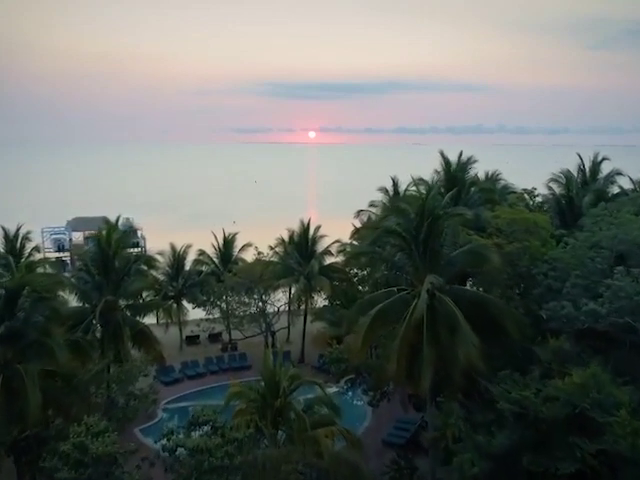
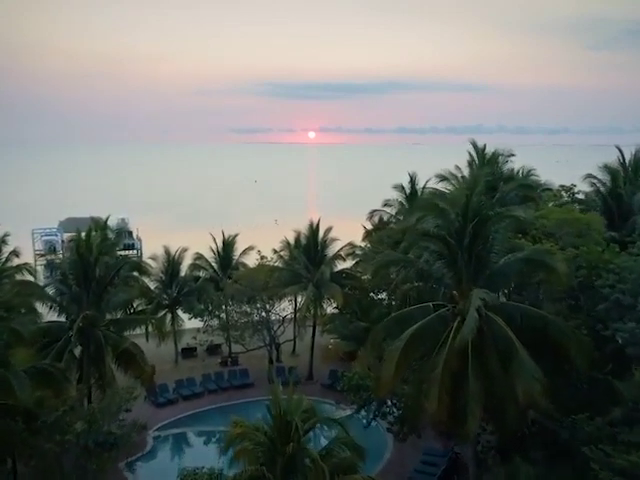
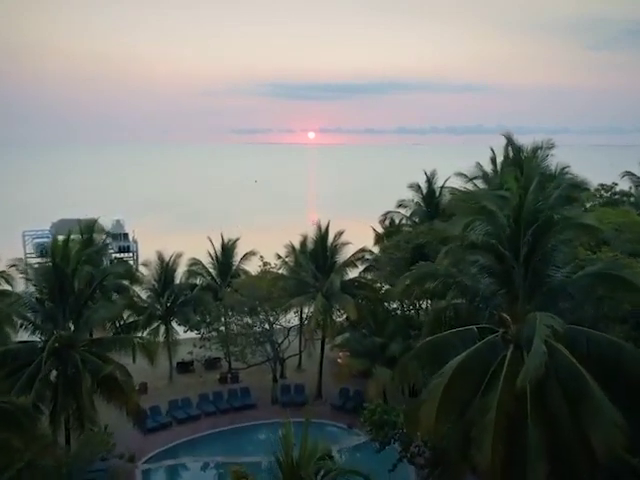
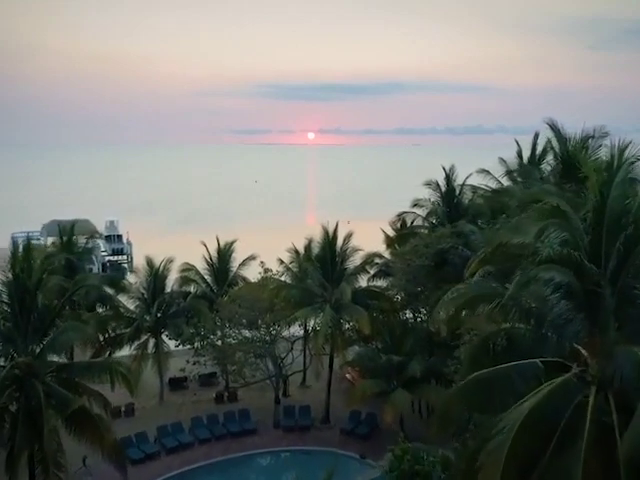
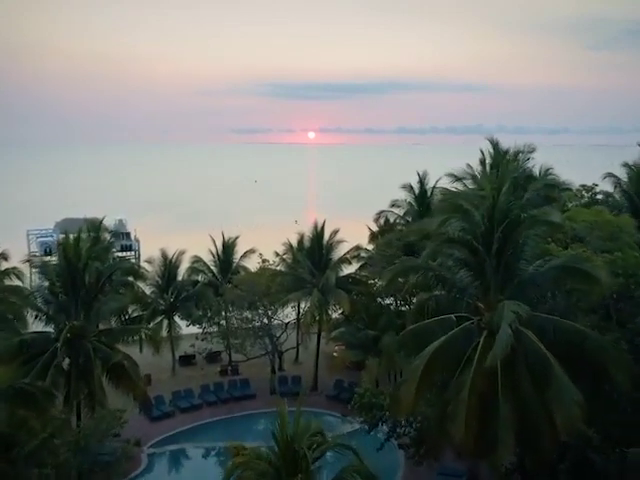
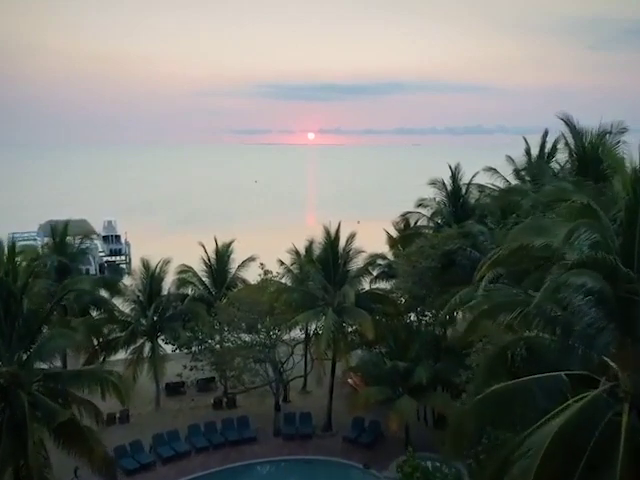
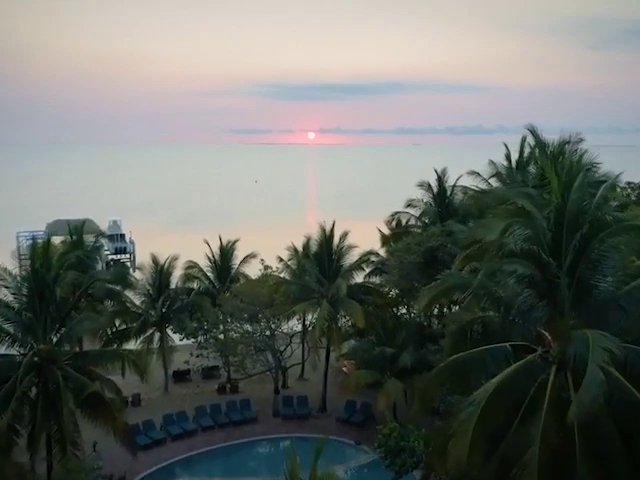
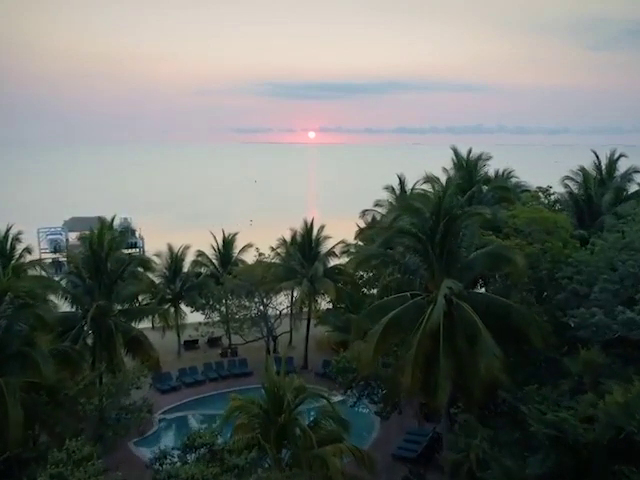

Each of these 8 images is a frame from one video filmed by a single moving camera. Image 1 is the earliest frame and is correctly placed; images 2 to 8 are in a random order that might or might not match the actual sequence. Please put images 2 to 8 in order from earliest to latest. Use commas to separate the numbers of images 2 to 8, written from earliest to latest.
8, 2, 5, 3, 7, 4, 6
